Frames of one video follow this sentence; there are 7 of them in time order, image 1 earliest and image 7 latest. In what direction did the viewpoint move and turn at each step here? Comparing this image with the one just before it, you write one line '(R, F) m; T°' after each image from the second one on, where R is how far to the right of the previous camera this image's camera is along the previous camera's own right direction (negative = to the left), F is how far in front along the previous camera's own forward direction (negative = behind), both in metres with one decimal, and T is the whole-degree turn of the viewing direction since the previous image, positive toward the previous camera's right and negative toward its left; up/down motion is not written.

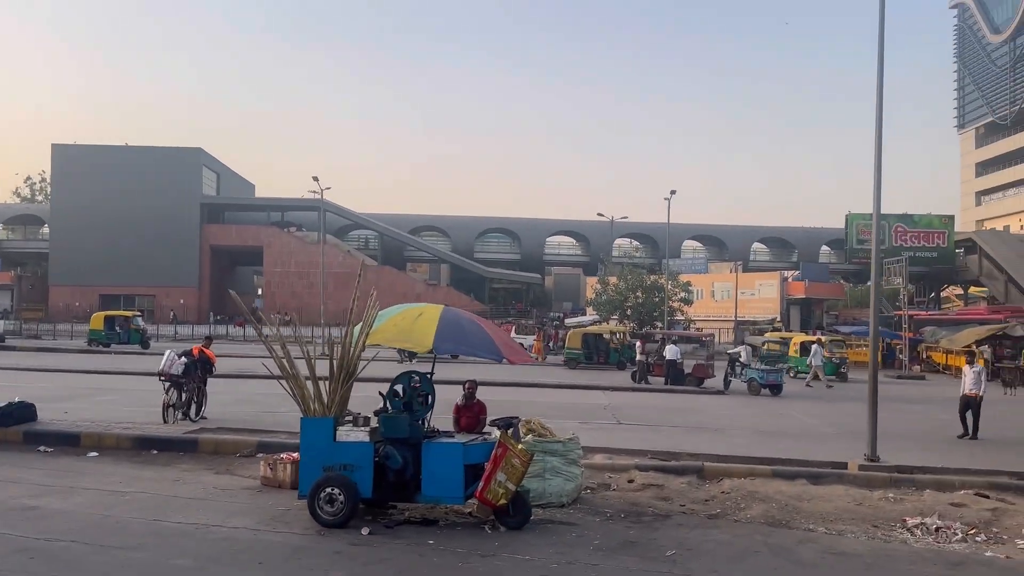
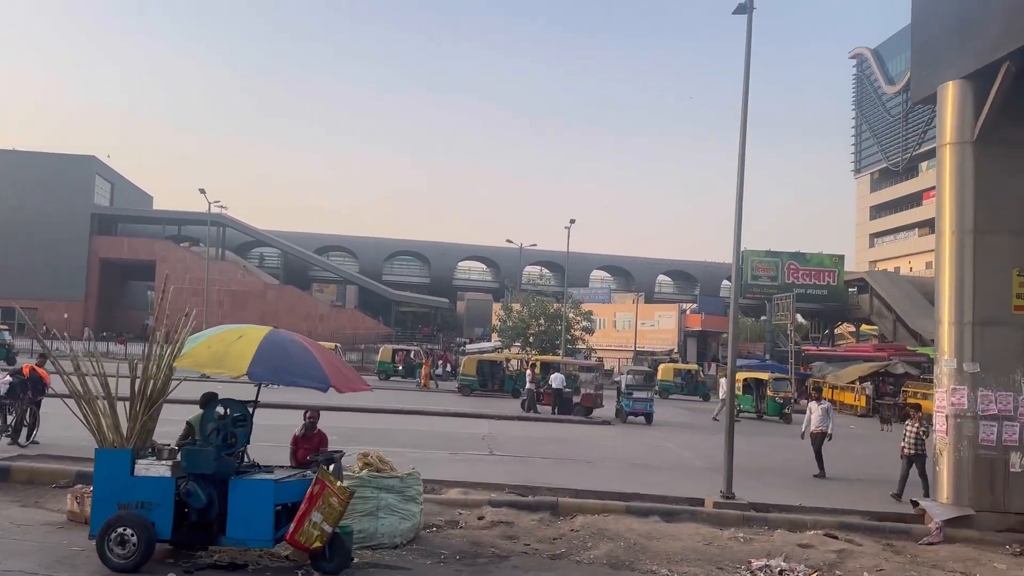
(+0.8, +0.5) m; +6°
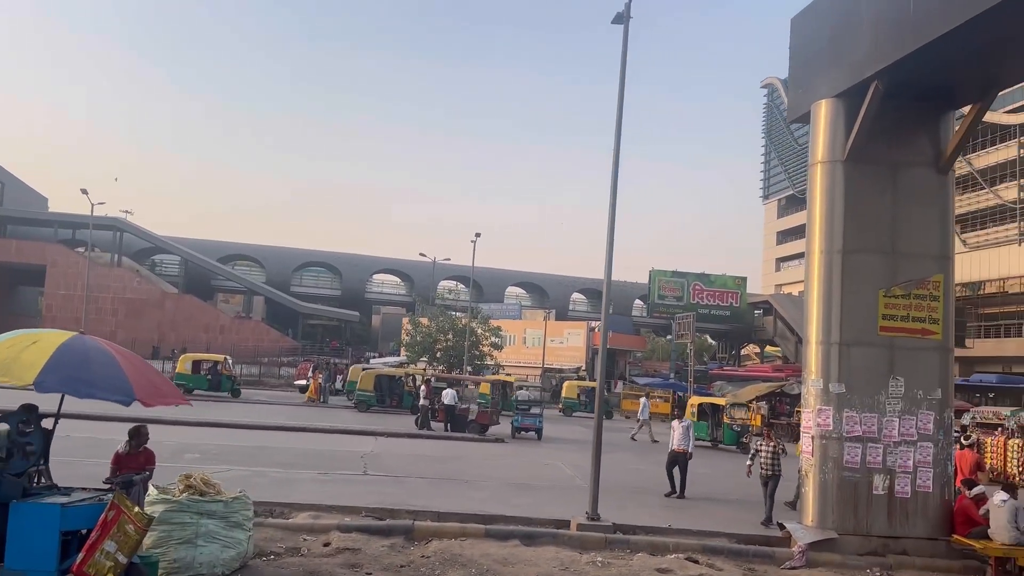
(+0.8, +0.5) m; +5°
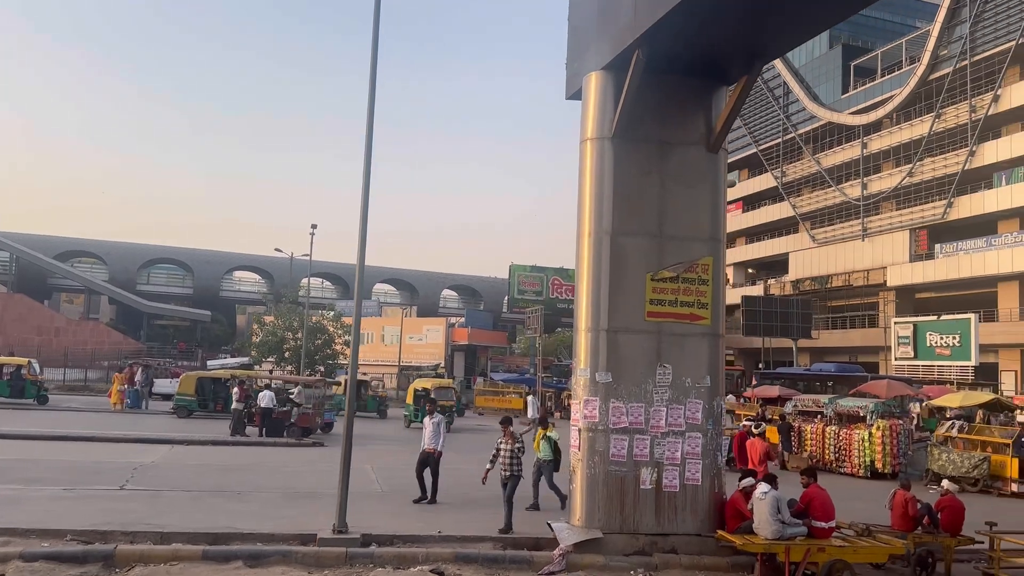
(+1.7, +0.9) m; +8°
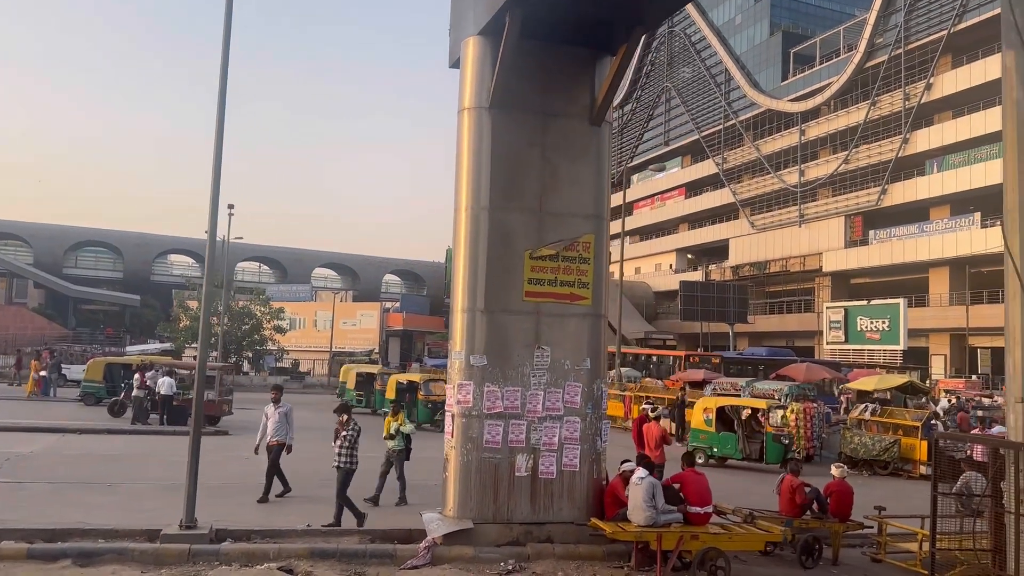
(+0.9, +0.5) m; +3°
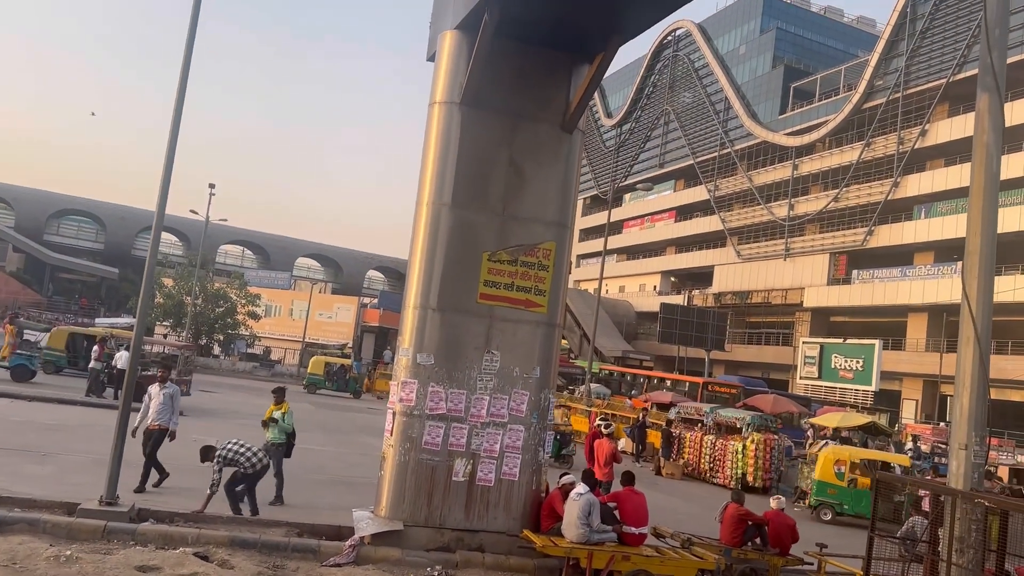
(+0.4, +0.2) m; +1°
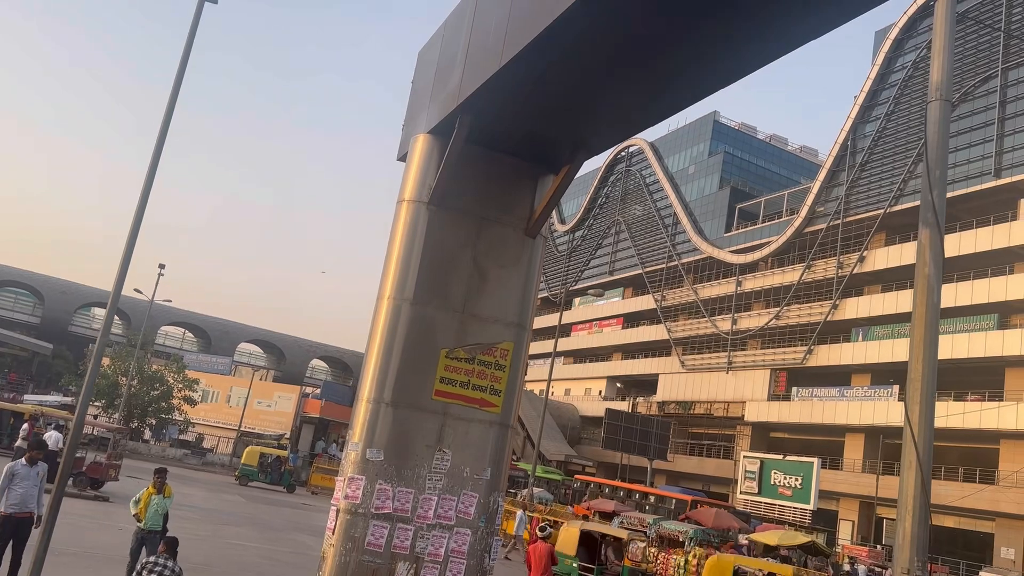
(-0.1, -0.1) m; +3°
